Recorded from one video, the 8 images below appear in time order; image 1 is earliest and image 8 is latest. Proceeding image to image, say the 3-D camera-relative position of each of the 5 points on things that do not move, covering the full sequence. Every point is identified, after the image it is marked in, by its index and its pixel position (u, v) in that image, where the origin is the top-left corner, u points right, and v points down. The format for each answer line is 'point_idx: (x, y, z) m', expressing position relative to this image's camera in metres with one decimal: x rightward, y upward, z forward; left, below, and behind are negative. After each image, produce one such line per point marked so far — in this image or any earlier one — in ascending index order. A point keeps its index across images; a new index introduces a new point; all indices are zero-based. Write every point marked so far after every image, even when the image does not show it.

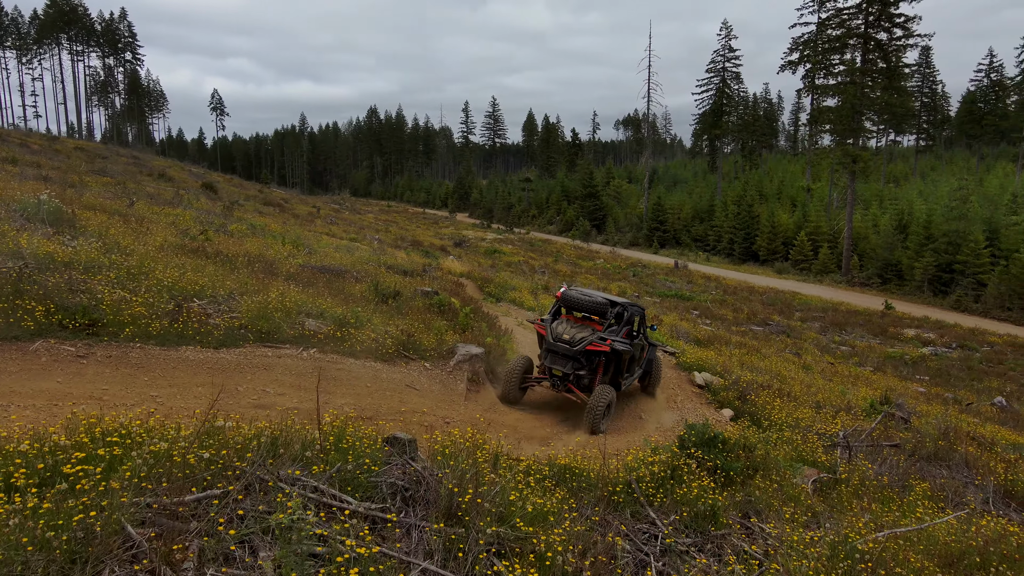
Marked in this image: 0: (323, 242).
0: (-5.4, +1.3, +18.0) m
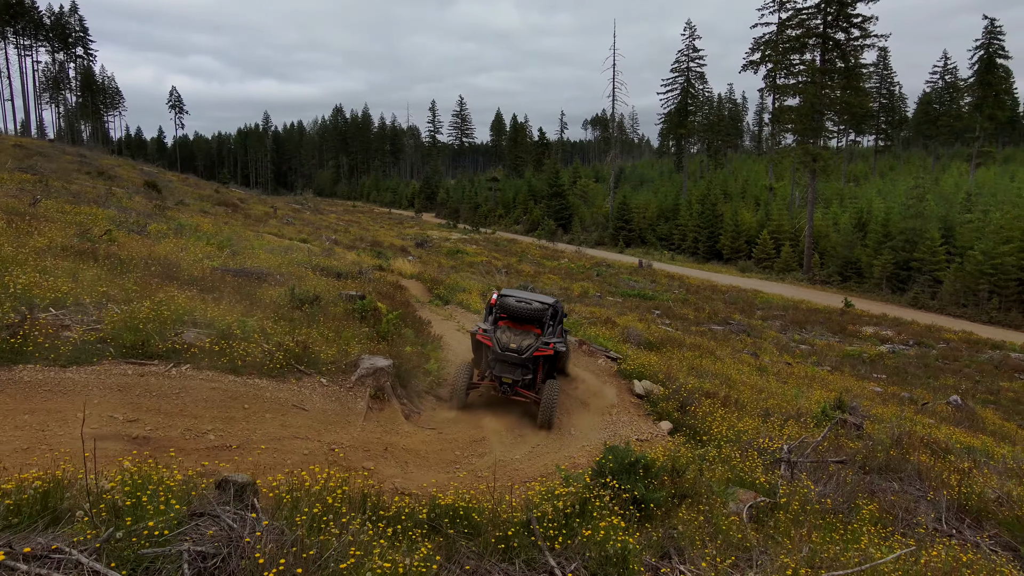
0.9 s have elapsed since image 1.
0: (-6.8, +1.2, +17.0) m
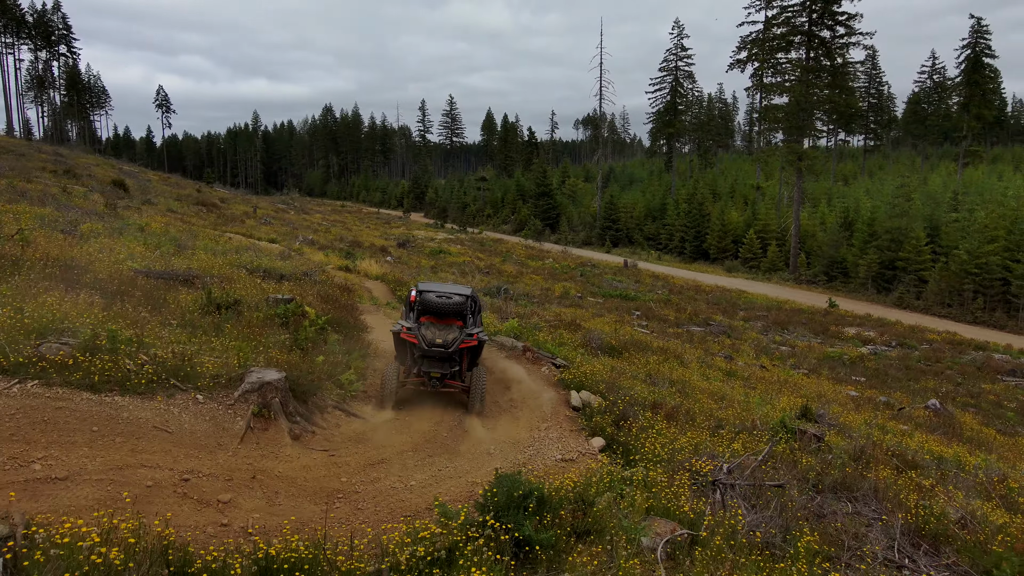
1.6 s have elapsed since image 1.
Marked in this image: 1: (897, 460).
0: (-7.7, +1.1, +16.3) m
1: (+5.2, -2.3, +8.6) m
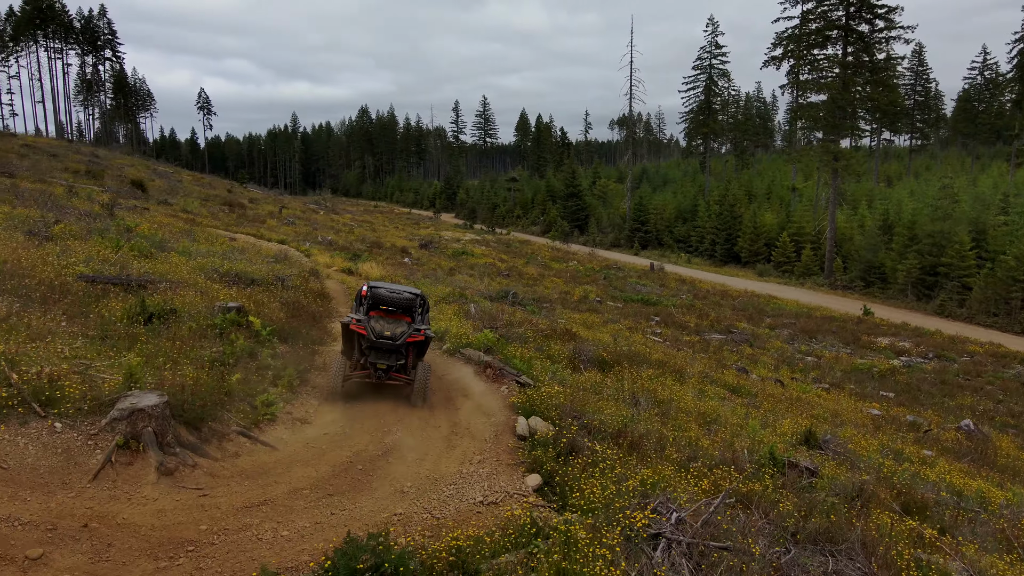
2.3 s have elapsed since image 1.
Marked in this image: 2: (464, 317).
0: (-7.8, +1.1, +16.0) m
1: (+4.6, -2.5, +7.5) m
2: (-1.0, -0.6, +13.4) m
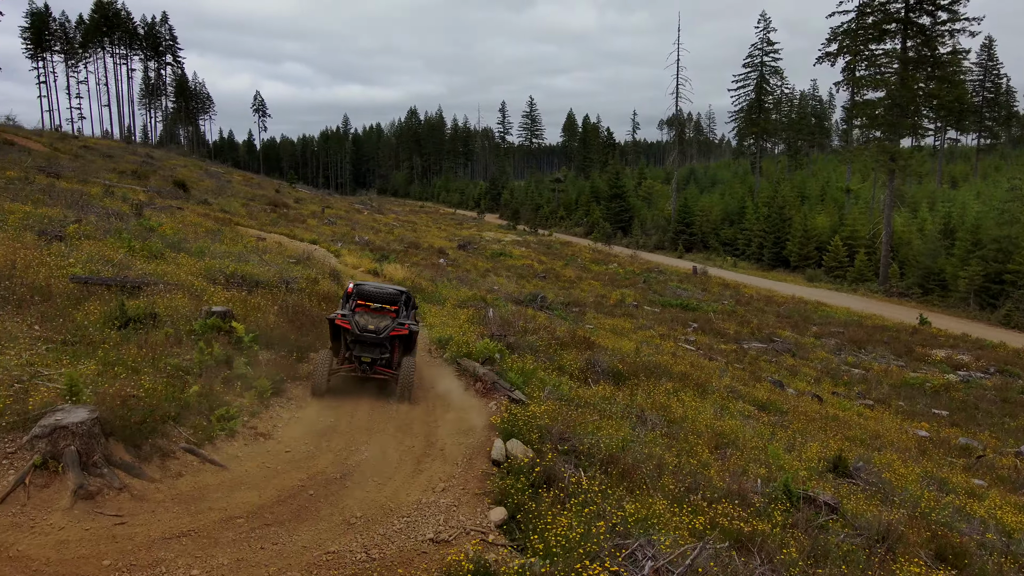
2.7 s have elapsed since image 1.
0: (-7.2, +1.1, +16.0) m
1: (+4.5, -2.6, +6.7) m
2: (-0.7, -0.7, +12.9) m
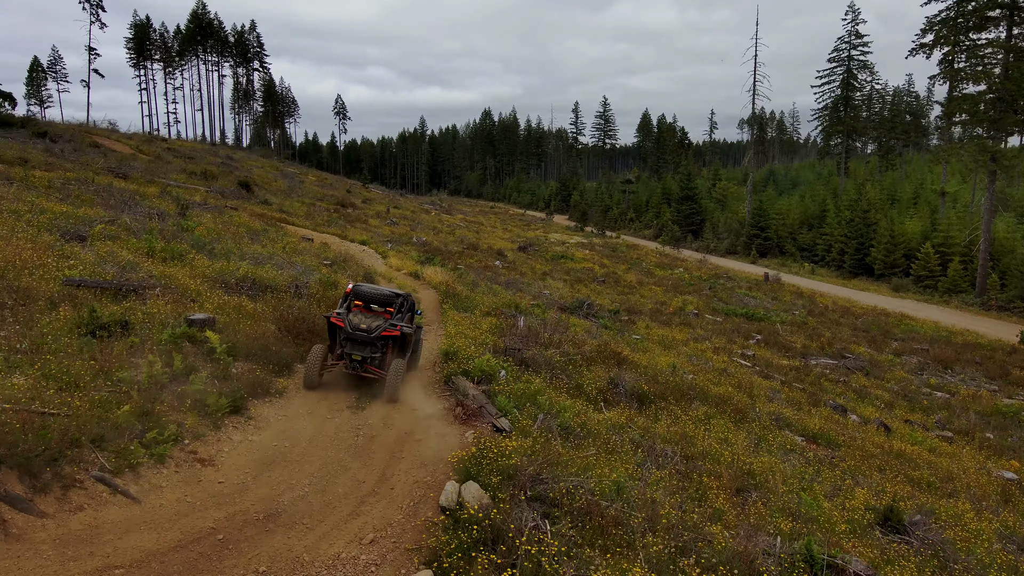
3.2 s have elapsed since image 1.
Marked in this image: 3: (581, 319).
0: (-6.3, +1.1, +16.0) m
1: (+4.1, -2.9, +5.4) m
2: (-0.3, -0.8, +12.2) m
3: (+2.0, -0.9, +18.7) m
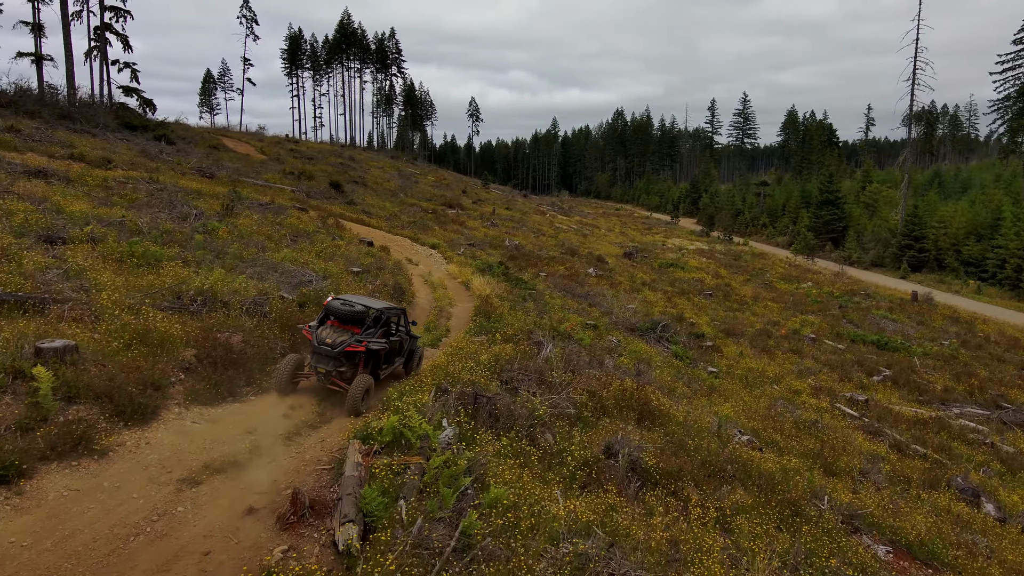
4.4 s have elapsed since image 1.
0: (-5.3, +0.9, +15.0) m
1: (+2.6, -3.4, +2.5) m
2: (-0.2, -1.2, +10.0) m
3: (+3.4, -1.4, +16.0) m
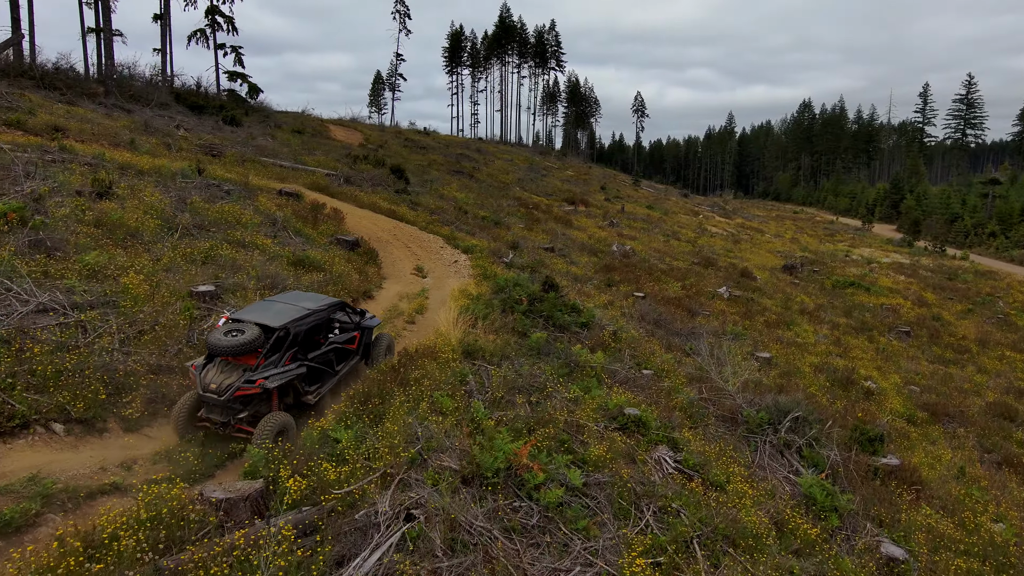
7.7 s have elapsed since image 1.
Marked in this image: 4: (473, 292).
0: (-5.7, +0.5, +8.9) m
1: (-1.4, -4.0, -5.2) m
2: (-2.2, -1.8, +2.9) m
3: (+2.8, -2.2, +7.7) m
4: (-0.7, -0.1, +12.9) m
